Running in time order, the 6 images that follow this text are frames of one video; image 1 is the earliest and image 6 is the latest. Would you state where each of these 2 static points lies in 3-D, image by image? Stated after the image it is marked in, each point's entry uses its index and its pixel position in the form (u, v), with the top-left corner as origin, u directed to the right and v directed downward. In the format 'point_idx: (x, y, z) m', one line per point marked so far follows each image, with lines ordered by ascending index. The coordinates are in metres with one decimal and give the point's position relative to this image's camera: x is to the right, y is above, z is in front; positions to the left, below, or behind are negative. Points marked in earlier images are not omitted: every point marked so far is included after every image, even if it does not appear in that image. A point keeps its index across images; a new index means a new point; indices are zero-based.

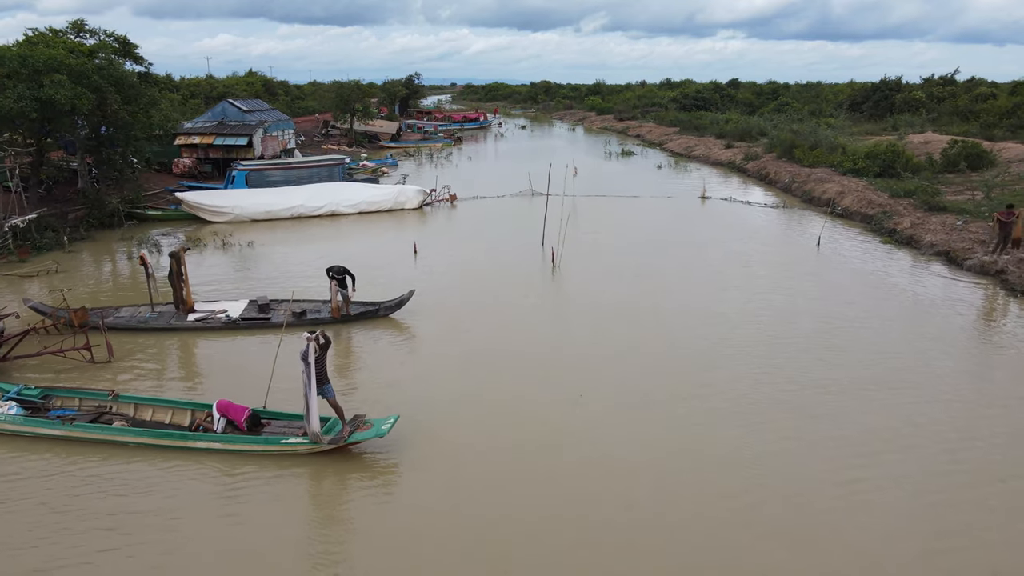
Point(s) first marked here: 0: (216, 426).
0: (-3.4, -1.6, +7.4) m
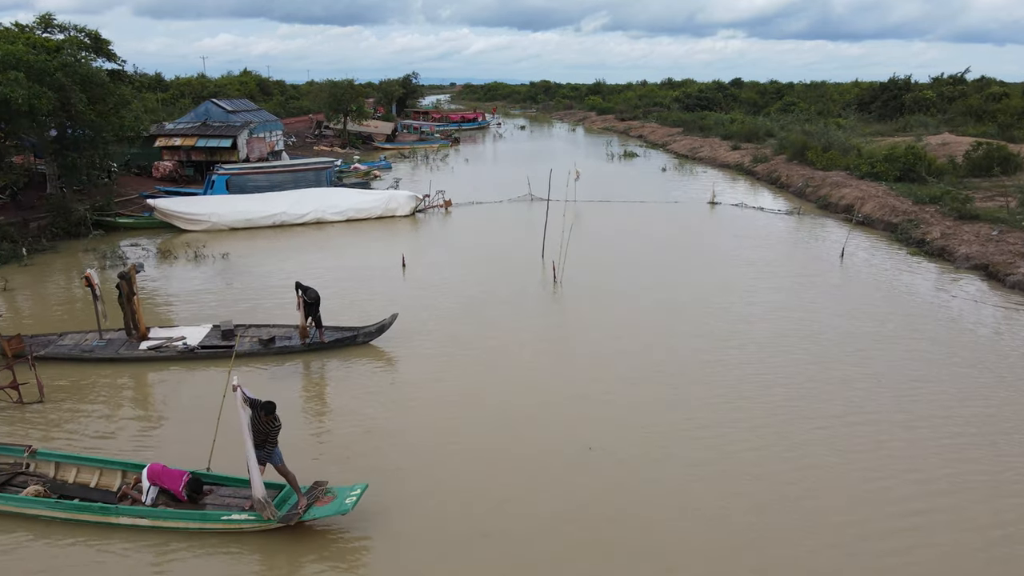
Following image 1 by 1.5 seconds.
0: (-3.5, -2.0, +6.1) m
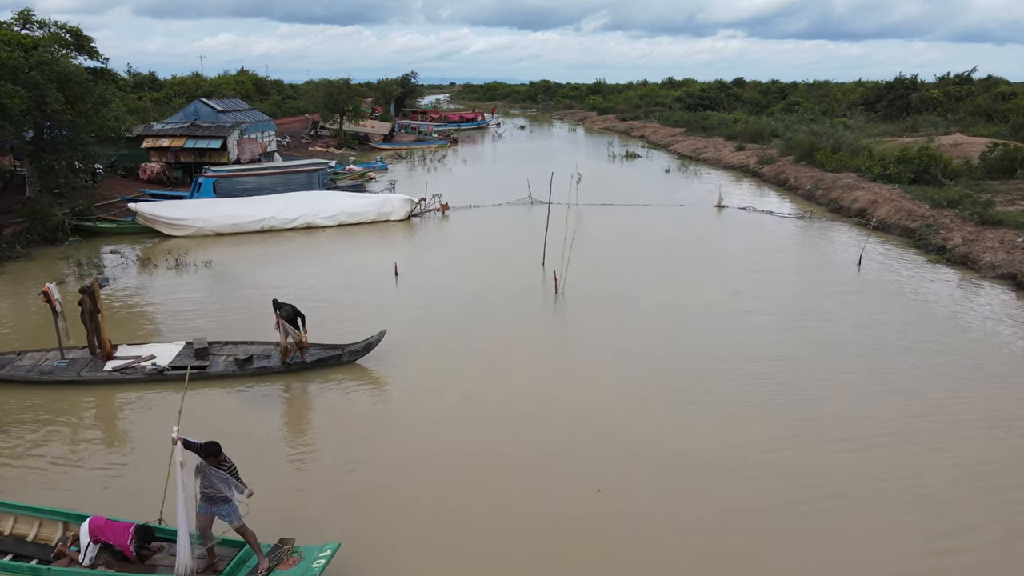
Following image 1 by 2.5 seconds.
0: (-3.5, -2.2, +5.3) m
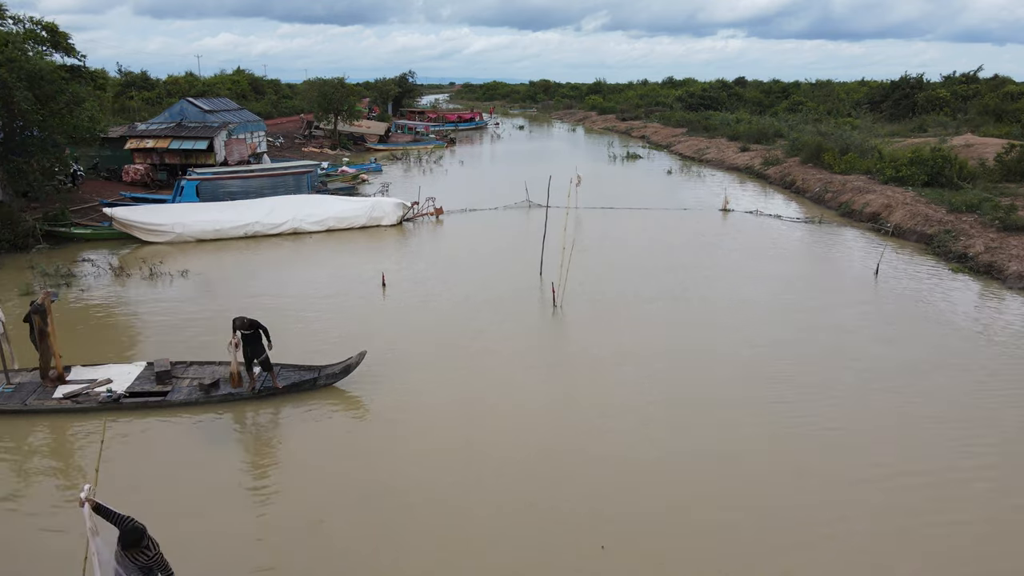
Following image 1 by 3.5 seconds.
0: (-3.6, -2.4, +4.5) m
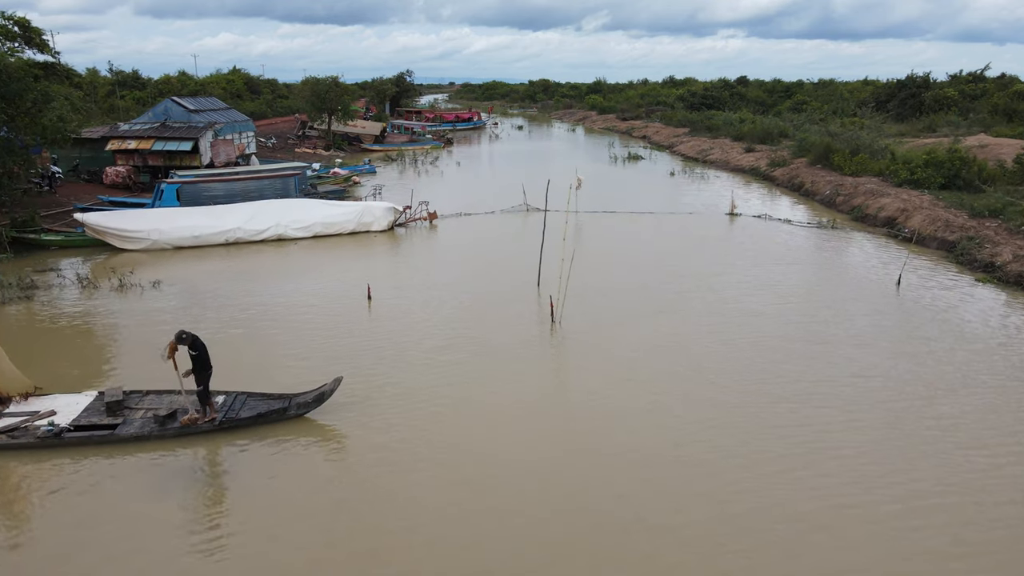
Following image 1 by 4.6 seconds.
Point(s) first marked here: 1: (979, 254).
0: (-3.7, -2.7, +3.6) m
1: (+11.1, +0.8, +15.4) m
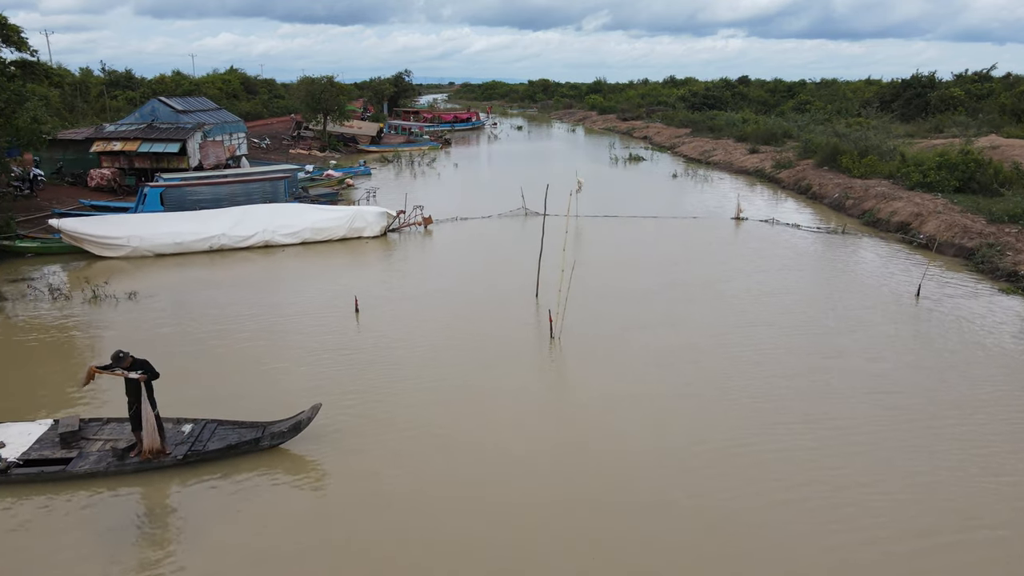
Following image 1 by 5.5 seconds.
0: (-3.8, -2.9, +2.9) m
1: (+11.0, +0.6, +14.7) m
